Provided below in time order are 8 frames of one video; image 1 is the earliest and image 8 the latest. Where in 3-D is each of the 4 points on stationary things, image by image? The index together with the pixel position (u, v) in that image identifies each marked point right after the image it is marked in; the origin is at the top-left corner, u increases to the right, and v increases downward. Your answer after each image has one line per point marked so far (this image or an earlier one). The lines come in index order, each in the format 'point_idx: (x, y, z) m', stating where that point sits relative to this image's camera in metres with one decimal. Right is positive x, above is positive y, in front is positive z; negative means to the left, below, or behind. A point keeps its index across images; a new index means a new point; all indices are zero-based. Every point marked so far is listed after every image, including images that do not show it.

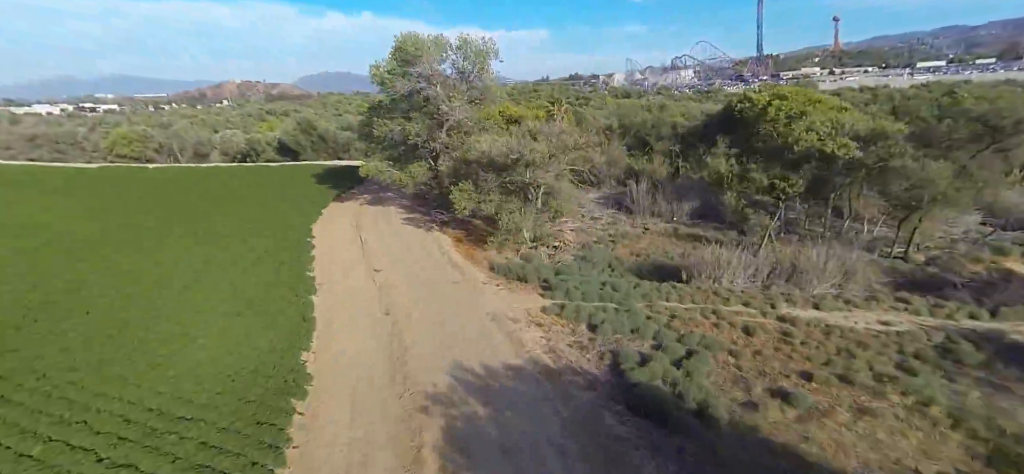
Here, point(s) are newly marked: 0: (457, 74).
0: (-1.4, +4.9, +15.5) m
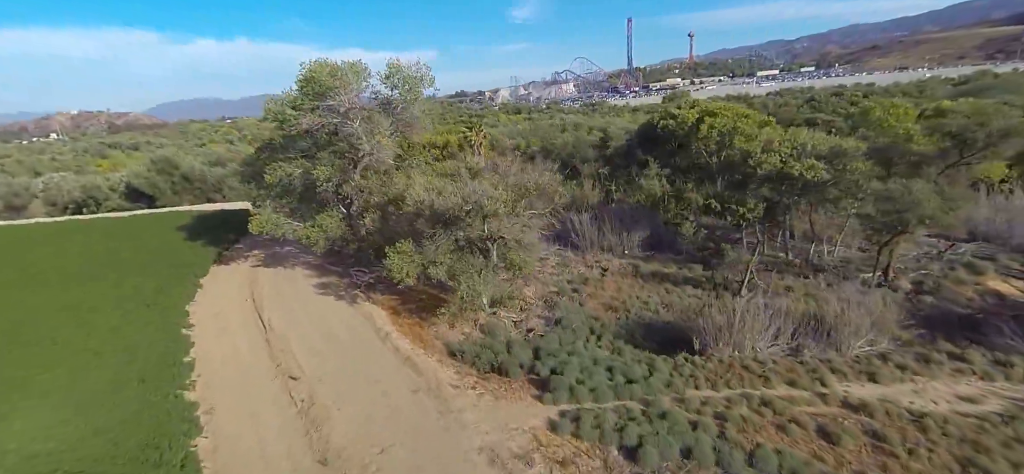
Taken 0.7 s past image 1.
0: (-3.3, +3.3, +12.7) m
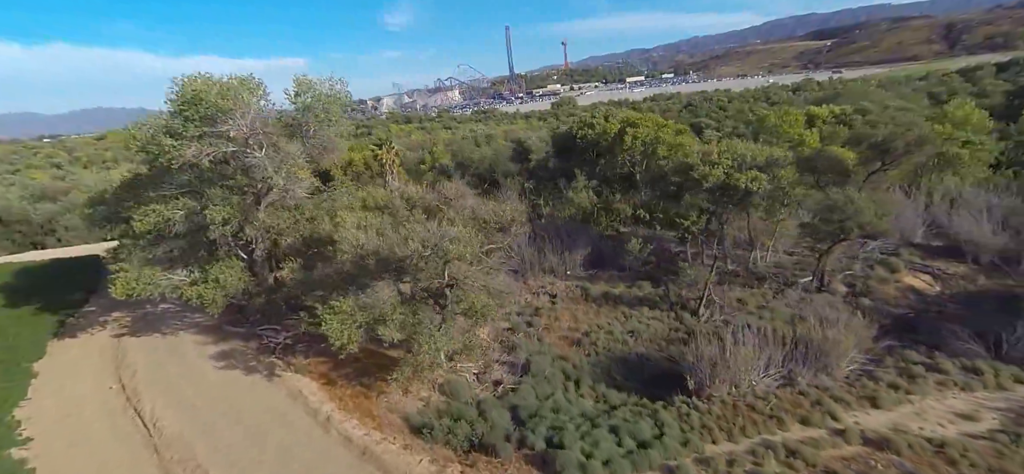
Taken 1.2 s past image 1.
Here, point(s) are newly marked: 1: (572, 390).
0: (-4.8, +2.3, +10.6) m
1: (+1.0, -2.5, +8.4) m
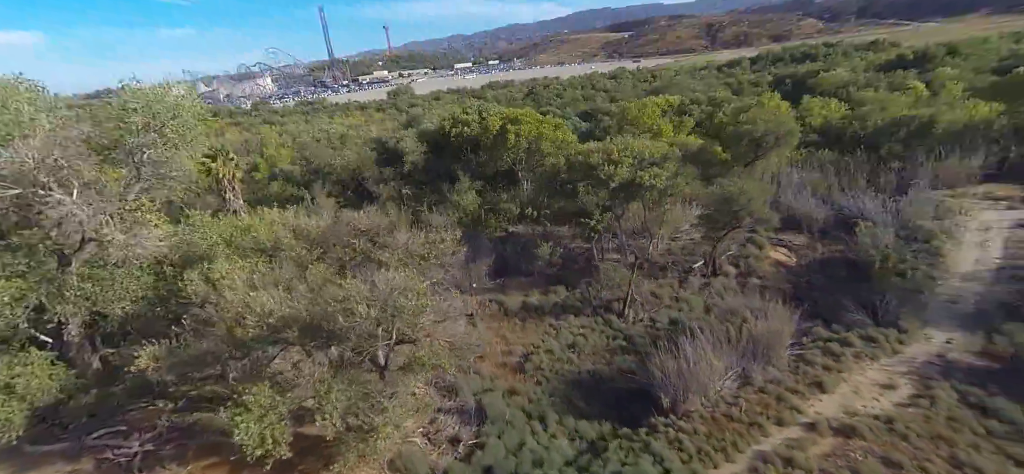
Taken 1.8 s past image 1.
0: (-6.2, +1.3, +7.6) m
1: (+0.4, -2.9, +7.6) m
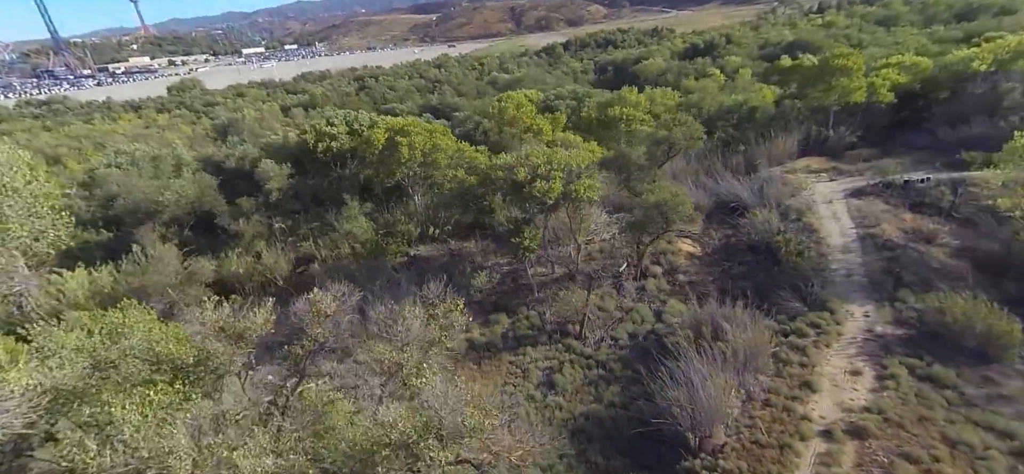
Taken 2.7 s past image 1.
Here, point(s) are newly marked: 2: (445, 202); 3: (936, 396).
0: (-5.8, -0.3, +4.5) m
1: (+0.9, -3.6, +6.7) m
2: (-2.2, +1.4, +19.9) m
3: (+6.5, -2.4, +7.8) m
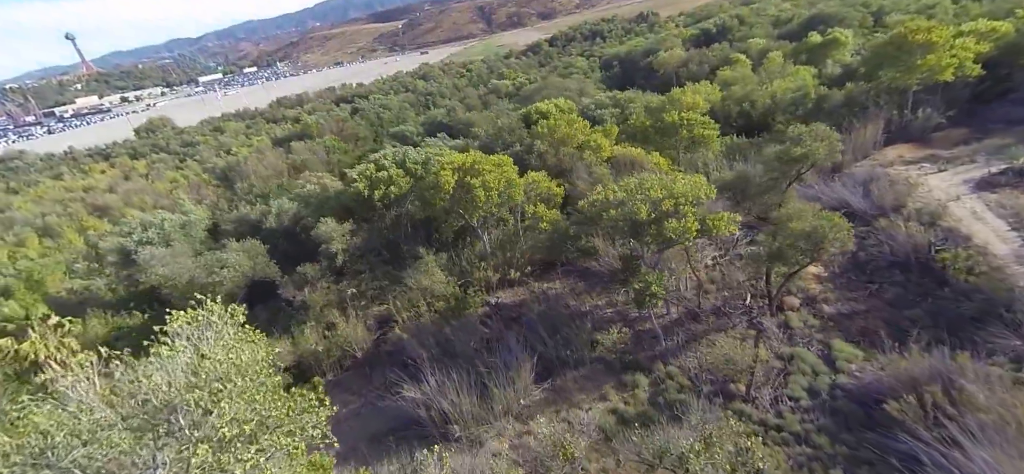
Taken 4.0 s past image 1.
0: (-2.9, -2.1, +2.8) m
1: (+4.2, -4.6, +5.2) m
2: (+0.5, 0.0, +18.3) m
3: (+9.6, -2.8, +6.2) m
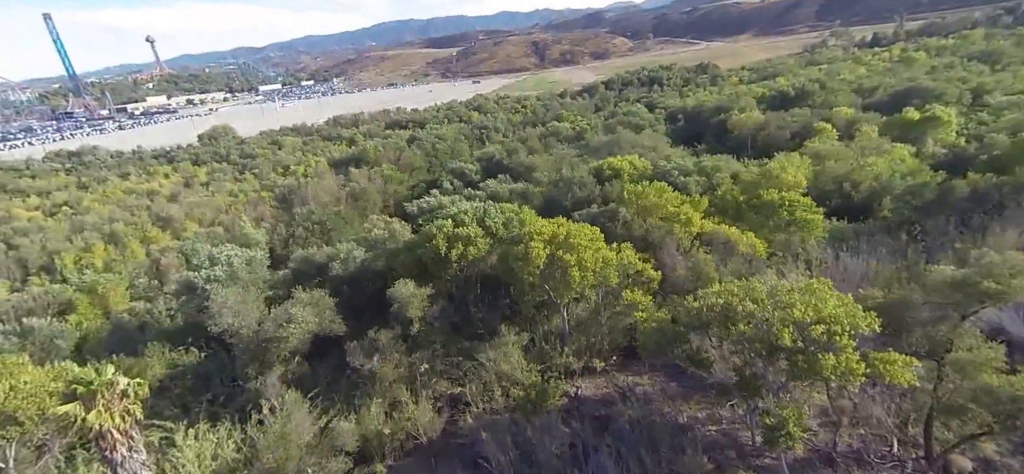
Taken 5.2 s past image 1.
0: (-1.2, -3.5, +1.2) m
1: (+5.7, -6.9, +2.9) m
2: (+3.2, -2.7, +16.5) m
3: (+11.3, -5.7, +3.8) m
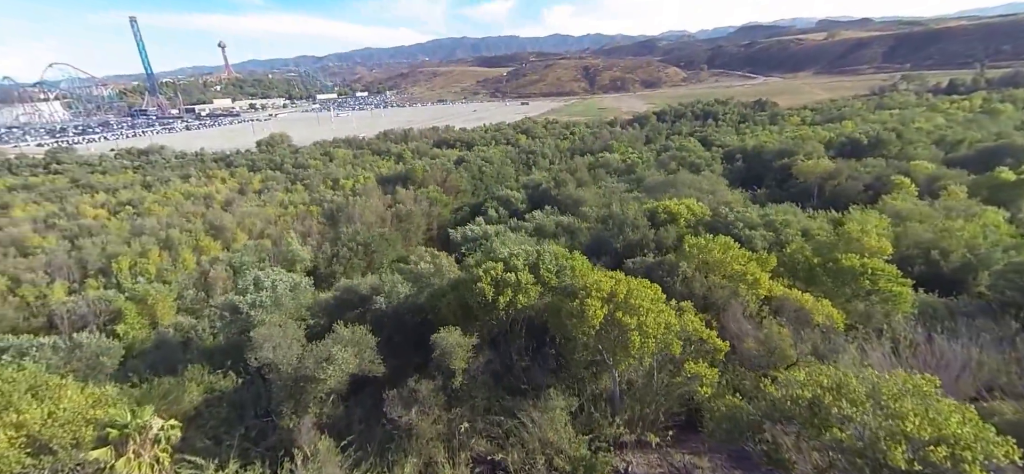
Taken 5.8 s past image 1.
0: (-0.8, -4.5, 0.0) m
1: (+5.9, -8.4, +1.1) m
2: (+4.7, -4.7, +15.0) m
3: (+11.6, -7.7, +1.6) m
